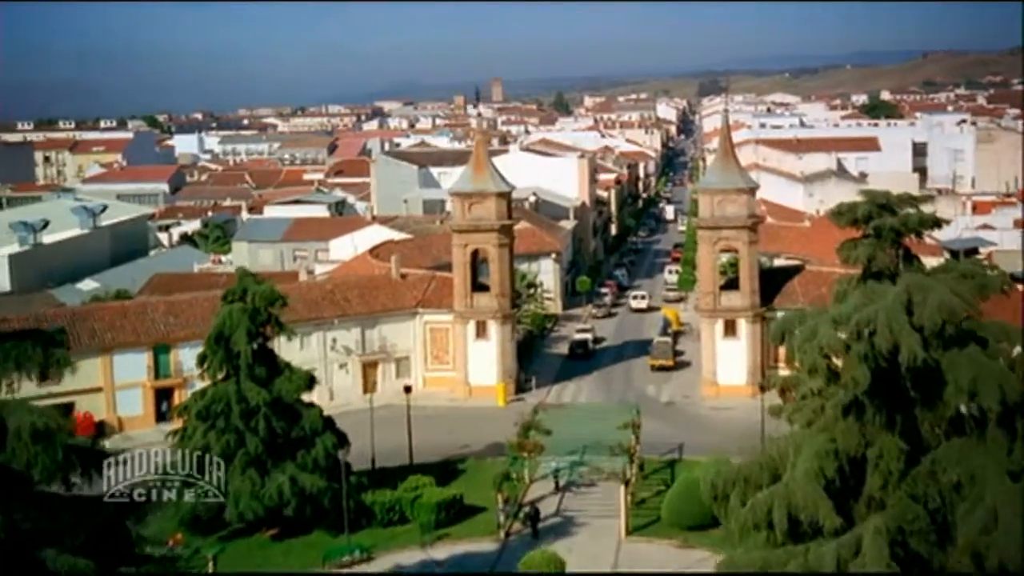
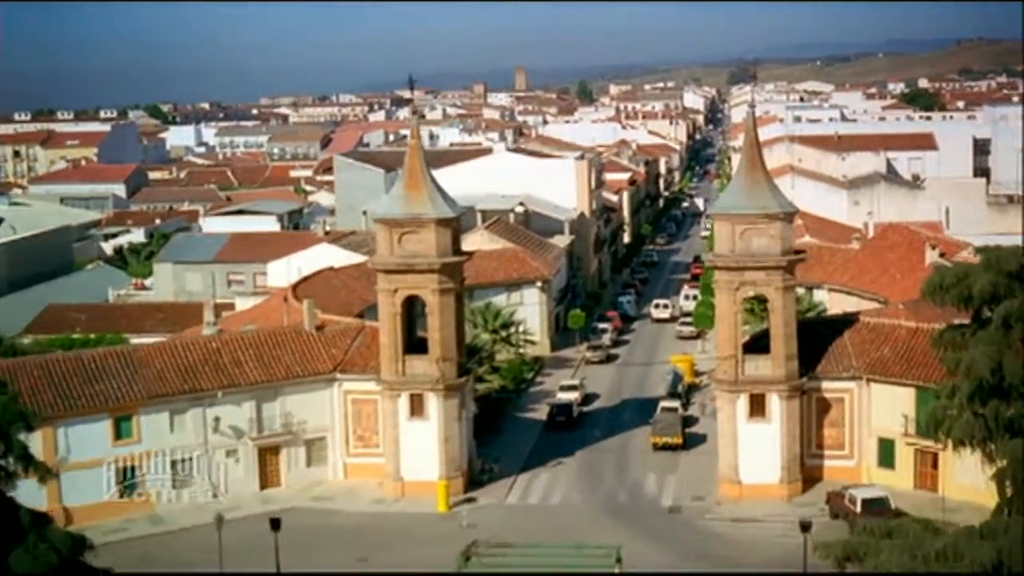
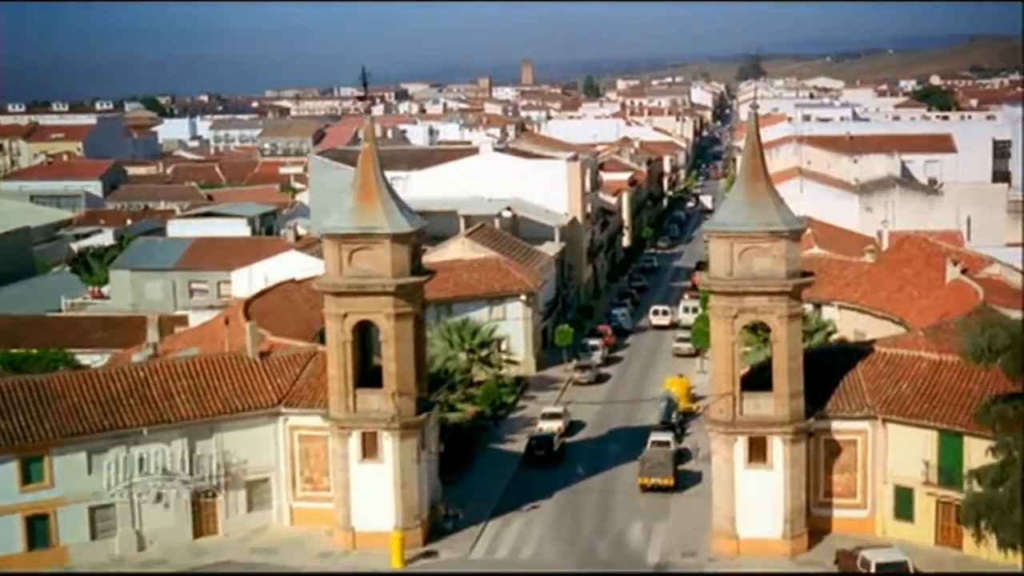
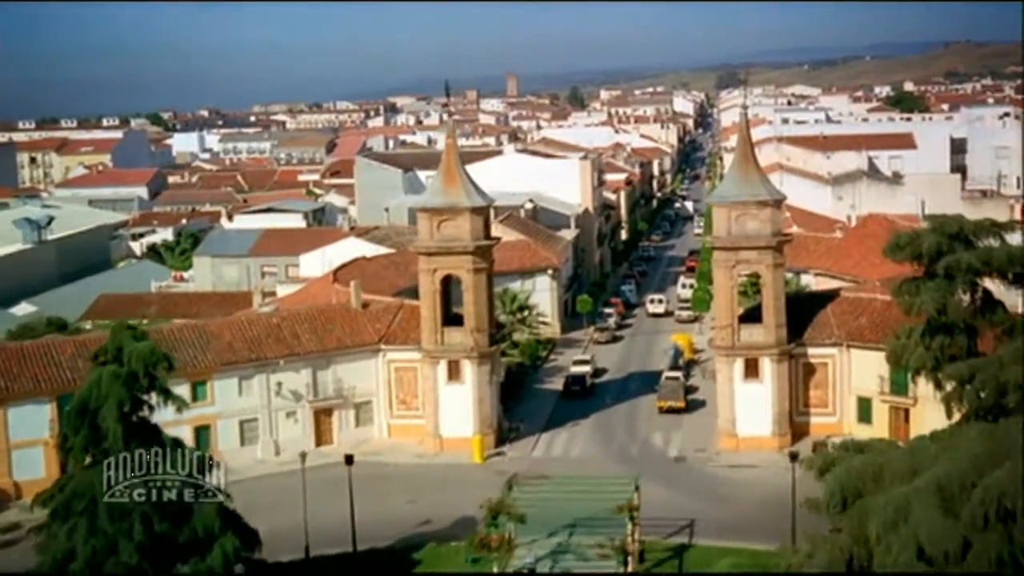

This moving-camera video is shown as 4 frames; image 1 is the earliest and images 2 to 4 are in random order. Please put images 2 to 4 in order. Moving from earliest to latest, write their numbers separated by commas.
4, 2, 3
